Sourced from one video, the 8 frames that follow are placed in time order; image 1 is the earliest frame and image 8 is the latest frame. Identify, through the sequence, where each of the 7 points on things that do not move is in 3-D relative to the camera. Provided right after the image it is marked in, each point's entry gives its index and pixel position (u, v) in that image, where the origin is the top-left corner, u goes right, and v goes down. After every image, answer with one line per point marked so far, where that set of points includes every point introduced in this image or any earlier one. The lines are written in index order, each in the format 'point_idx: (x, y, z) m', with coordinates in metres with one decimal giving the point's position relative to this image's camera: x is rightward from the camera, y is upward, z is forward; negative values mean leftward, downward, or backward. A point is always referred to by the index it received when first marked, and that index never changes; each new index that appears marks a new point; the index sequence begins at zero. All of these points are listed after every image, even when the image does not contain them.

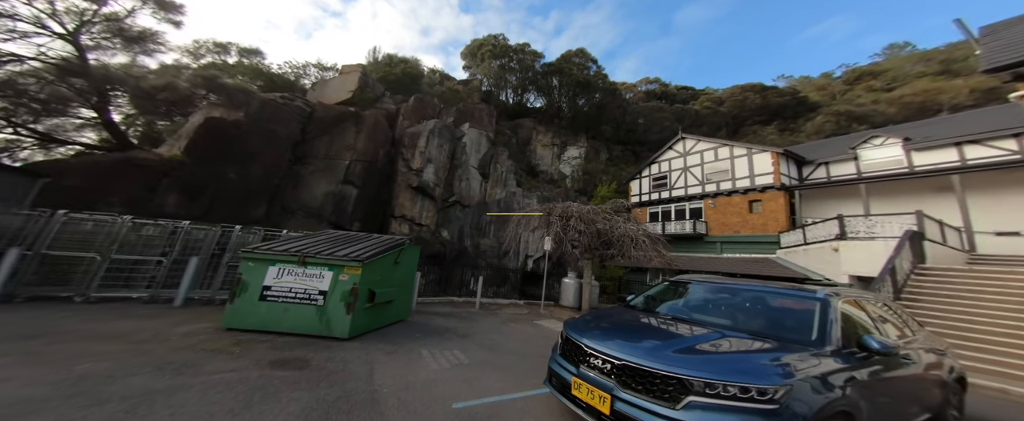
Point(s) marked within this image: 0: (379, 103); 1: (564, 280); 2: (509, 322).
0: (-7.6, +6.4, +17.1) m
1: (+2.0, -2.5, +10.7) m
2: (-0.1, -2.7, +7.2) m
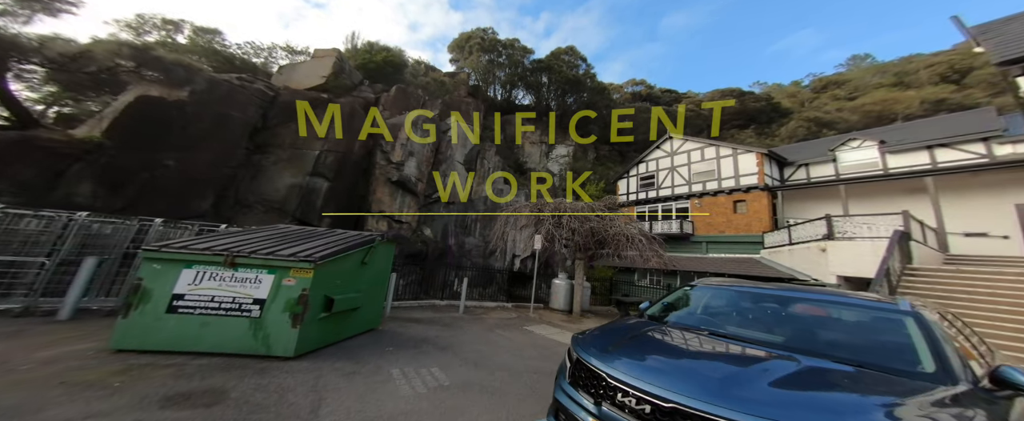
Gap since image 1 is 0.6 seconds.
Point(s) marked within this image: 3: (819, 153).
0: (-8.4, +6.5, +16.1) m
1: (+1.5, -2.4, +10.2) m
2: (-0.4, -2.6, +6.6) m
3: (+18.0, +3.2, +17.5) m
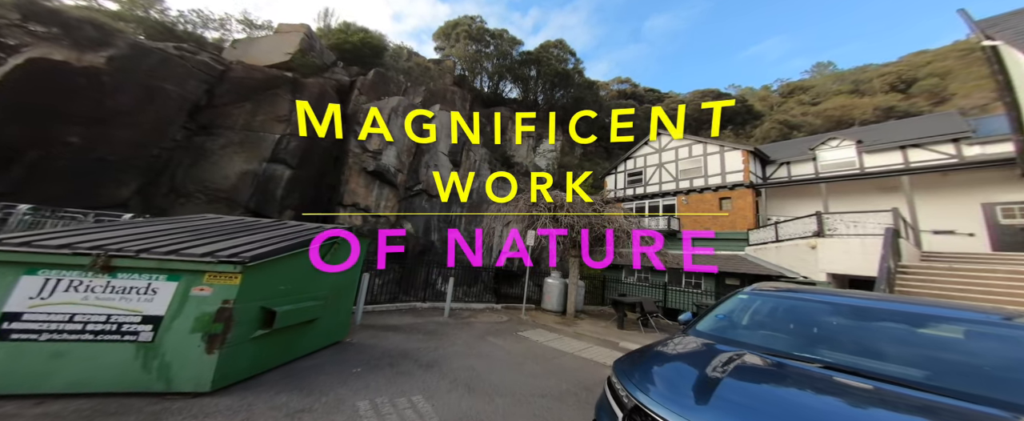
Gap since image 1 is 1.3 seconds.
0: (-9.1, +6.8, +14.7) m
1: (+1.1, -2.2, +9.6) m
2: (-0.5, -2.4, +5.9) m
3: (+17.1, +3.3, +17.9) m
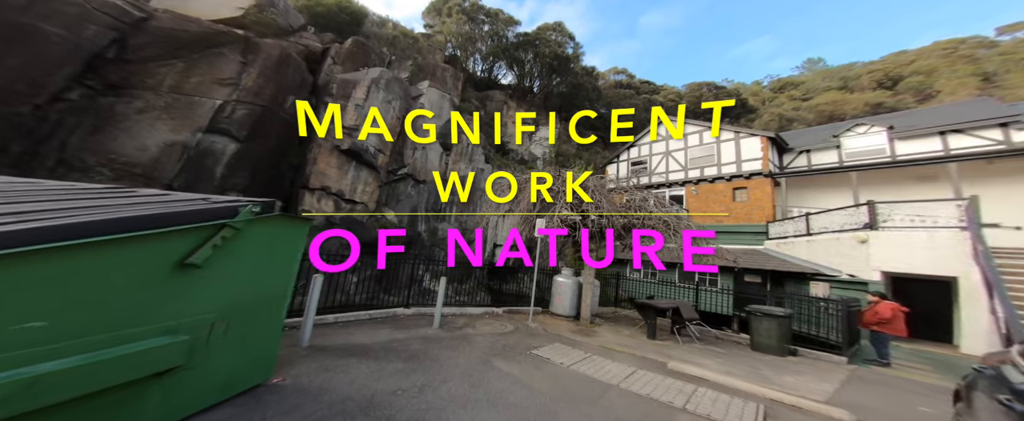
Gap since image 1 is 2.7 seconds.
0: (-9.1, +7.3, +12.8) m
1: (+1.2, -1.8, +8.1) m
2: (-0.3, -2.1, +4.4) m
3: (+17.0, +3.8, +16.8) m
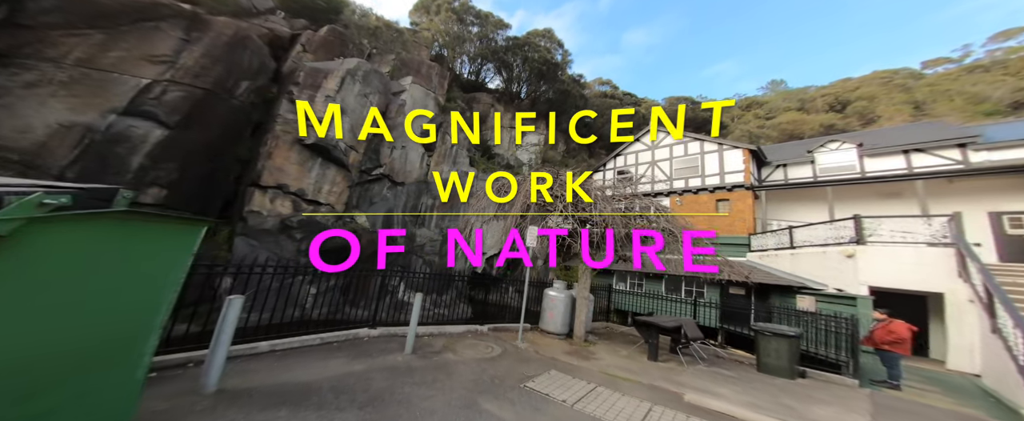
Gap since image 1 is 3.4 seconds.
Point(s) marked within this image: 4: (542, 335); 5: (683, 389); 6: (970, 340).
0: (-9.6, +7.2, +11.6) m
1: (+0.8, -2.0, +7.4) m
2: (-0.4, -2.2, +3.6) m
3: (+16.1, +3.1, +17.3) m
4: (+0.8, -3.0, +7.4) m
5: (+2.5, -2.7, +4.5) m
6: (+11.3, -3.2, +7.5) m
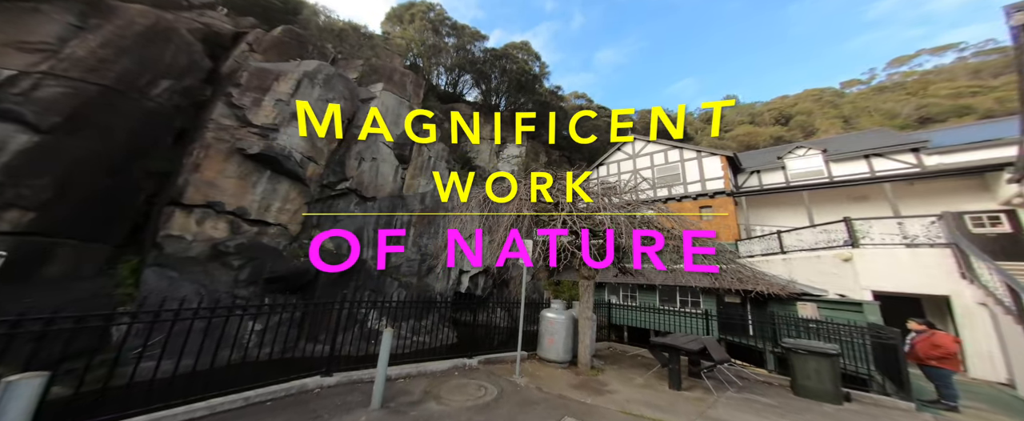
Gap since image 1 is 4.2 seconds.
0: (-10.3, +6.5, +10.3) m
1: (+0.7, -2.2, +6.4) m
2: (-0.2, -2.2, +2.5) m
3: (+15.0, +2.8, +17.8) m
4: (+0.6, -3.2, +6.4) m
5: (+2.6, -2.6, +3.7) m
6: (+11.1, -3.1, +7.2) m
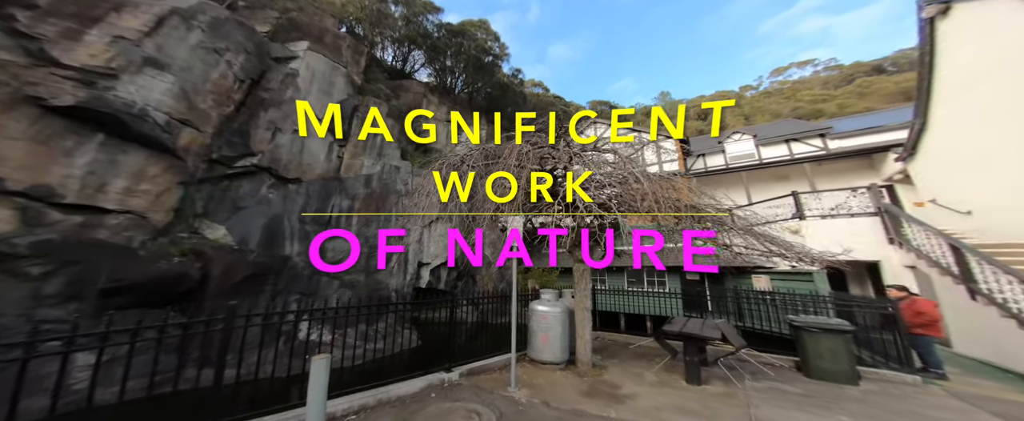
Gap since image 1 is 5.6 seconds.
0: (-11.2, +6.8, +6.9) m
1: (+0.4, -1.8, +5.4) m
2: (+0.2, -1.9, +1.4) m
3: (+12.3, +4.0, +19.0) m
4: (+0.4, -2.8, +5.5) m
5: (+2.8, -2.3, +3.1) m
6: (+10.6, -2.4, +8.2) m
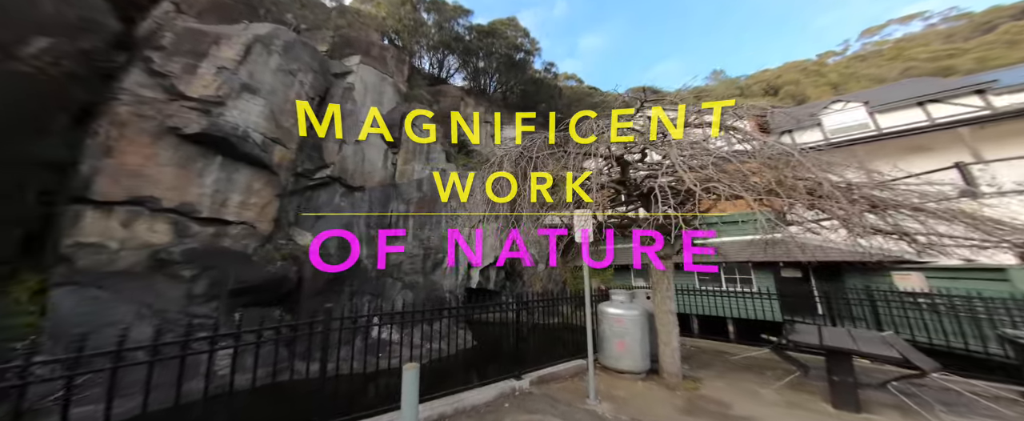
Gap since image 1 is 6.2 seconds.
0: (-10.1, +6.4, +8.1) m
1: (+1.5, -1.6, +4.7) m
2: (+0.7, -1.7, +0.7) m
3: (+15.2, +4.8, +16.1) m
4: (+1.5, -2.6, +4.7) m
5: (+3.5, -1.9, +2.0) m
6: (+12.0, -1.7, +5.7) m
